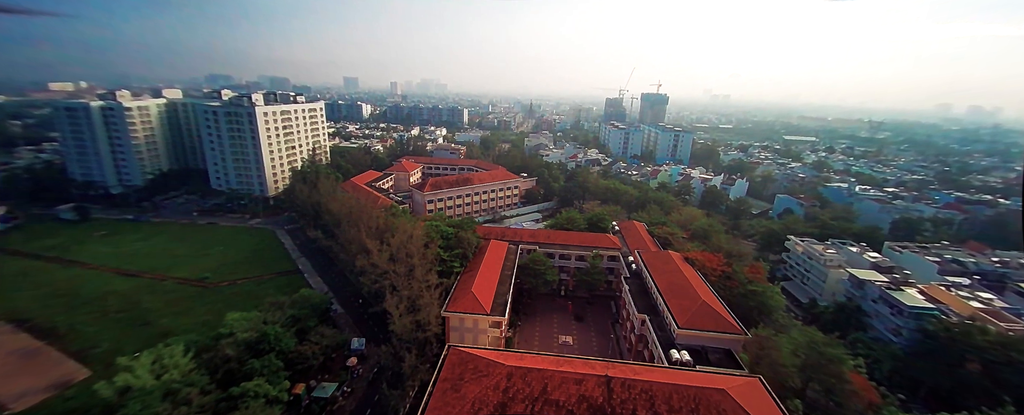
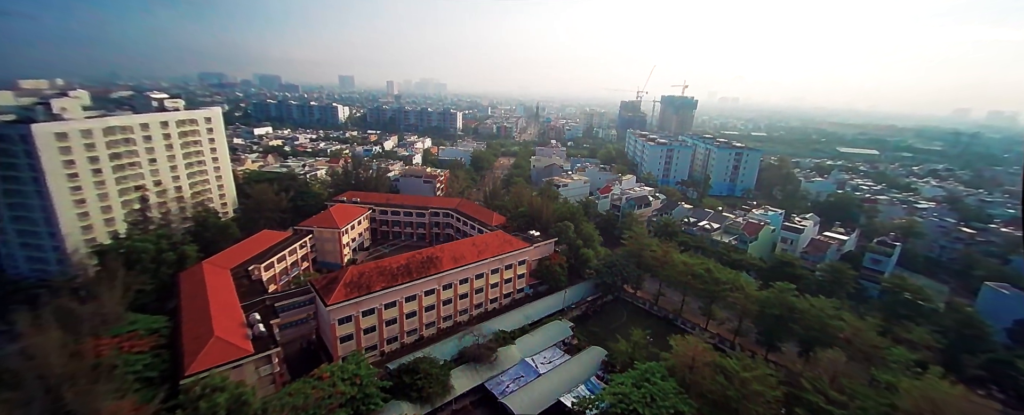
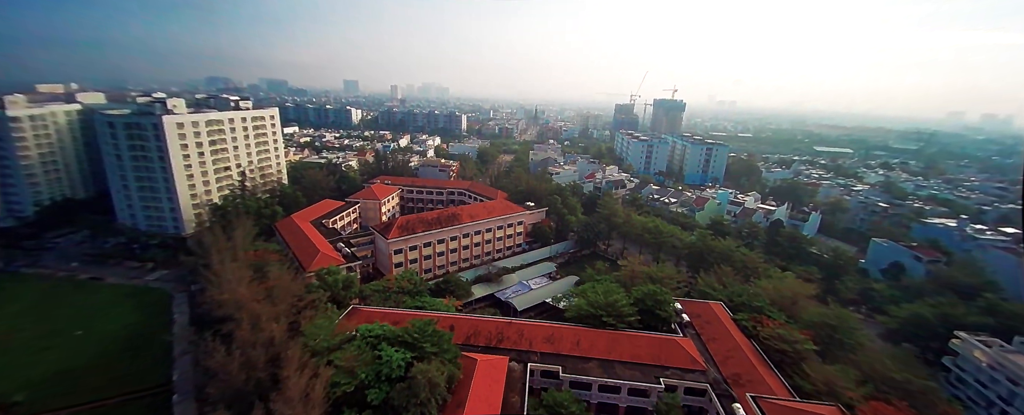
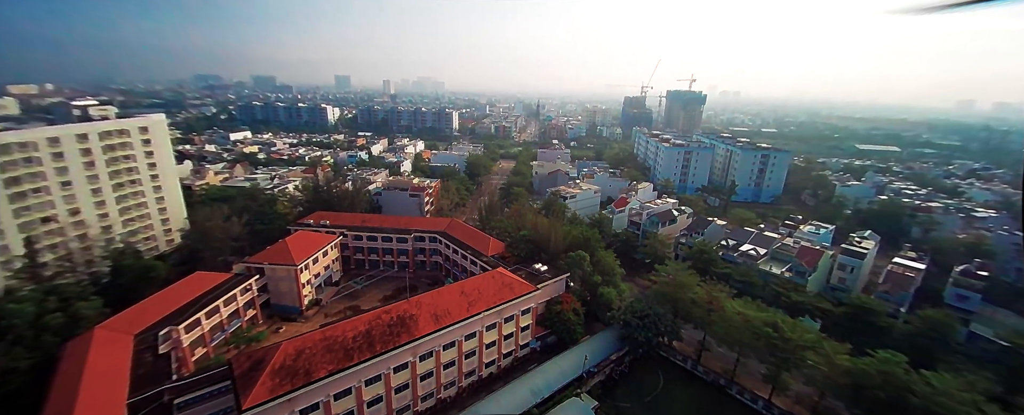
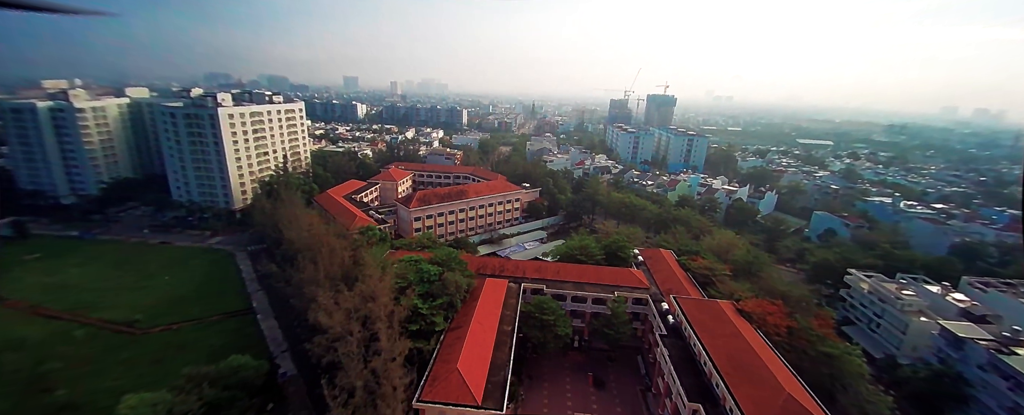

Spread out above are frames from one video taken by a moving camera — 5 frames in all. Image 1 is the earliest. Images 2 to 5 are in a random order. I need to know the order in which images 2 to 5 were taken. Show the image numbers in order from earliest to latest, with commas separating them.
5, 3, 2, 4
